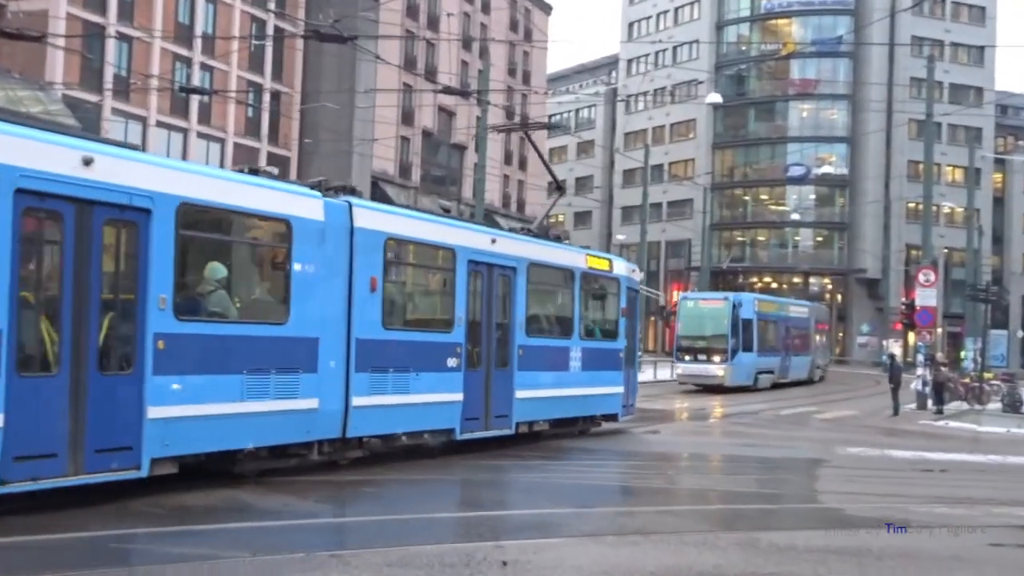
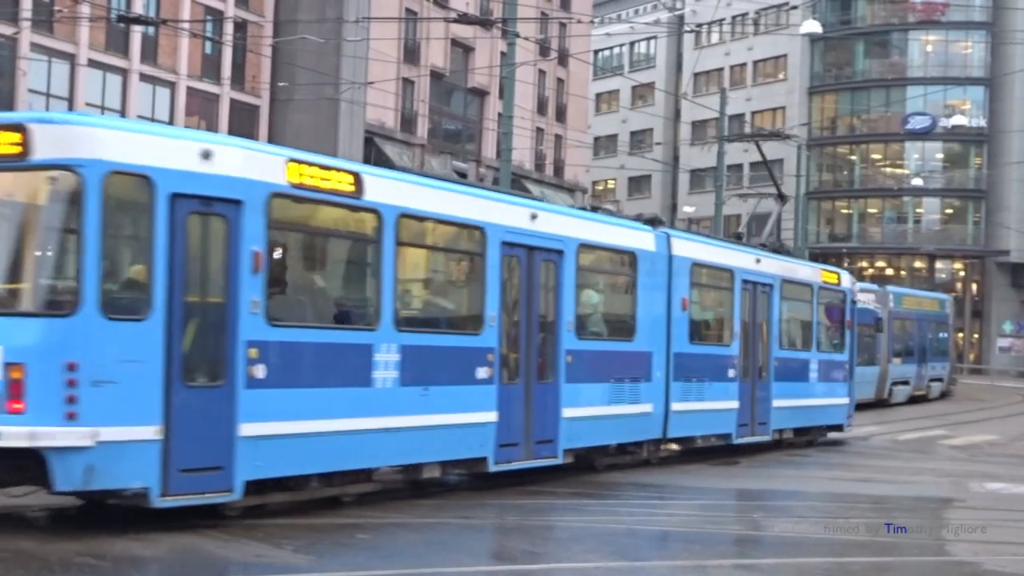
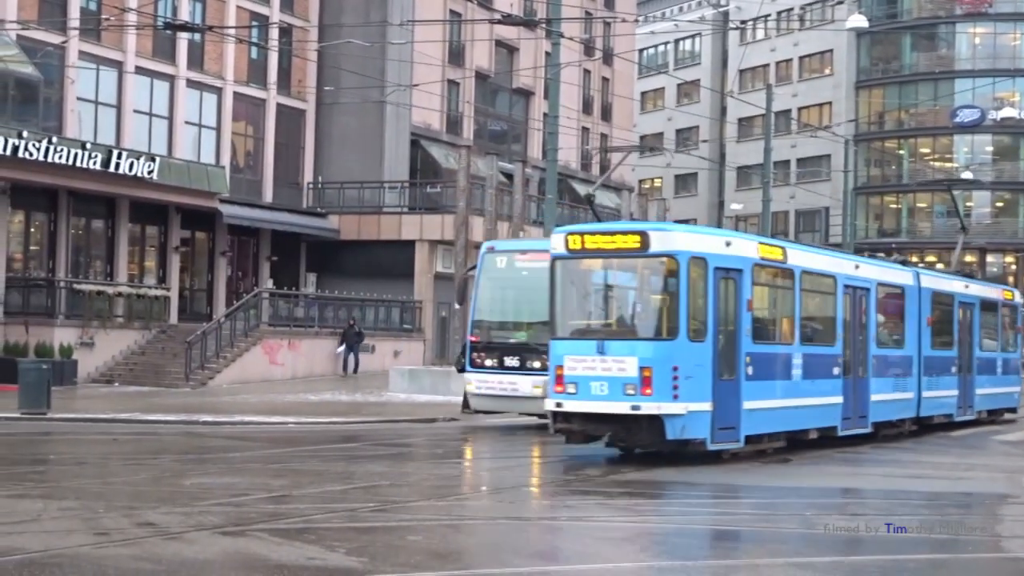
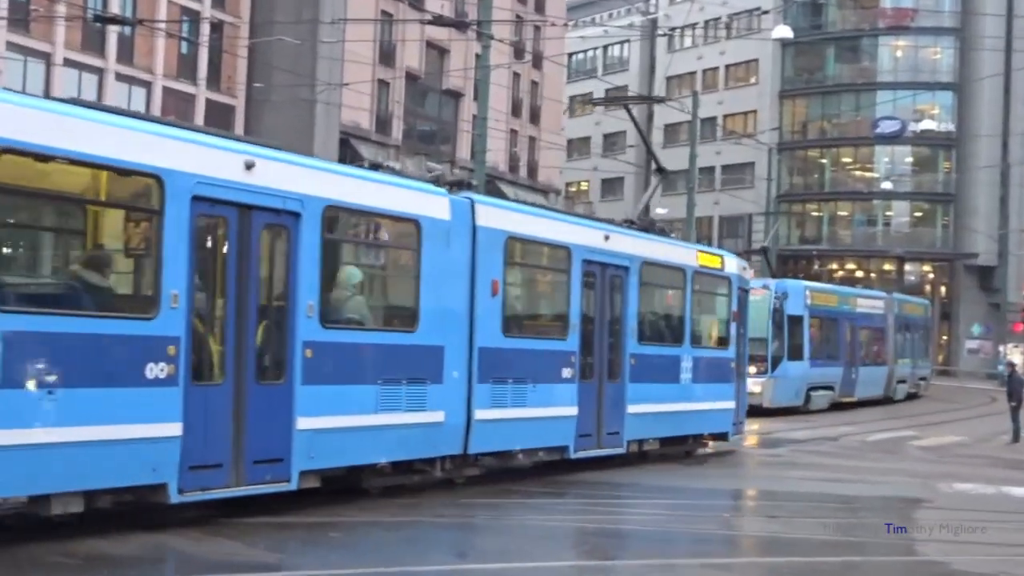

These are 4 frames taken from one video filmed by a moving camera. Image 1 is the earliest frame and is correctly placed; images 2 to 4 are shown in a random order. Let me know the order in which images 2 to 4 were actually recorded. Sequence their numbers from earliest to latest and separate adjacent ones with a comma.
4, 2, 3
